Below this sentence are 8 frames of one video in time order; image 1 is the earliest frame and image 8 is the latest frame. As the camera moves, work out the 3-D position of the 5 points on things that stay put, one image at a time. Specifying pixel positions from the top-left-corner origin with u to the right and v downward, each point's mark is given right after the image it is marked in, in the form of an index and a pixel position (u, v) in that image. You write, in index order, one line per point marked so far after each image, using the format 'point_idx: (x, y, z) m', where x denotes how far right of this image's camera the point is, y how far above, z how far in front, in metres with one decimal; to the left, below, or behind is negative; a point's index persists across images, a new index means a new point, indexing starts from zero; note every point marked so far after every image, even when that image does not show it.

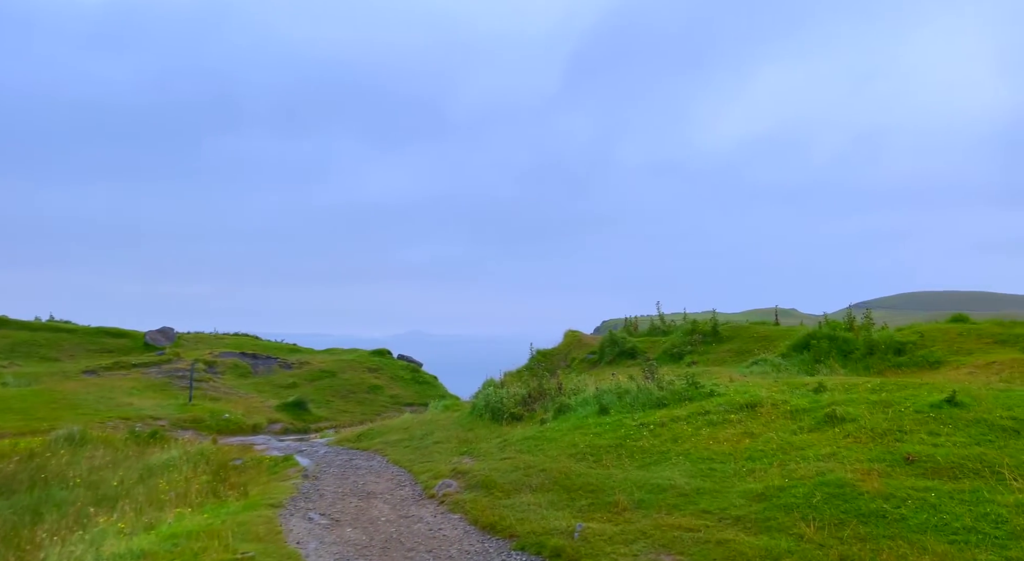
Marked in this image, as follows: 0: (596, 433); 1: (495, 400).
0: (+1.5, -2.7, +12.0) m
1: (-0.4, -2.9, +16.5) m
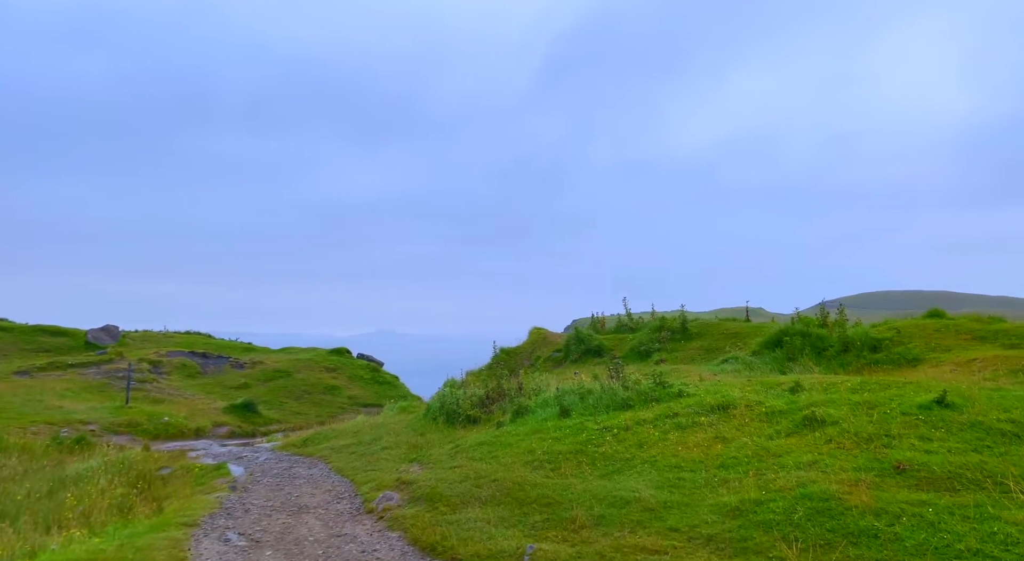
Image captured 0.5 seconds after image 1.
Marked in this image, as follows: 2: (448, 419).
0: (+0.7, -2.5, +11.0) m
1: (-1.4, -2.8, +15.4) m
2: (-1.4, -3.1, +14.9) m
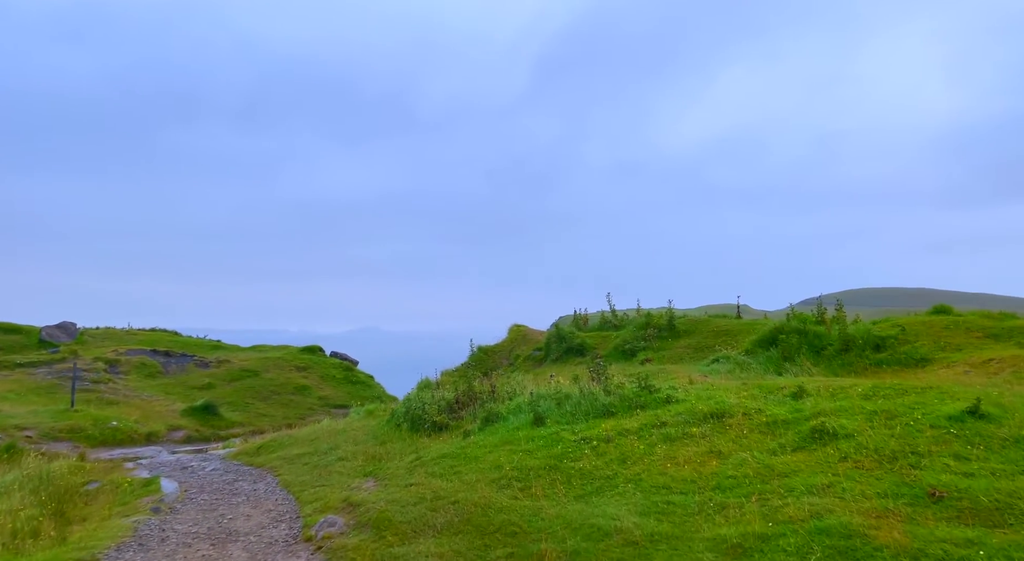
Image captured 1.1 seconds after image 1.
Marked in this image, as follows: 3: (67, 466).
0: (+0.2, -2.4, +9.6) m
1: (-2.0, -2.6, +14.0) m
2: (-1.9, -2.9, +13.5) m
3: (-9.0, -3.7, +13.8) m
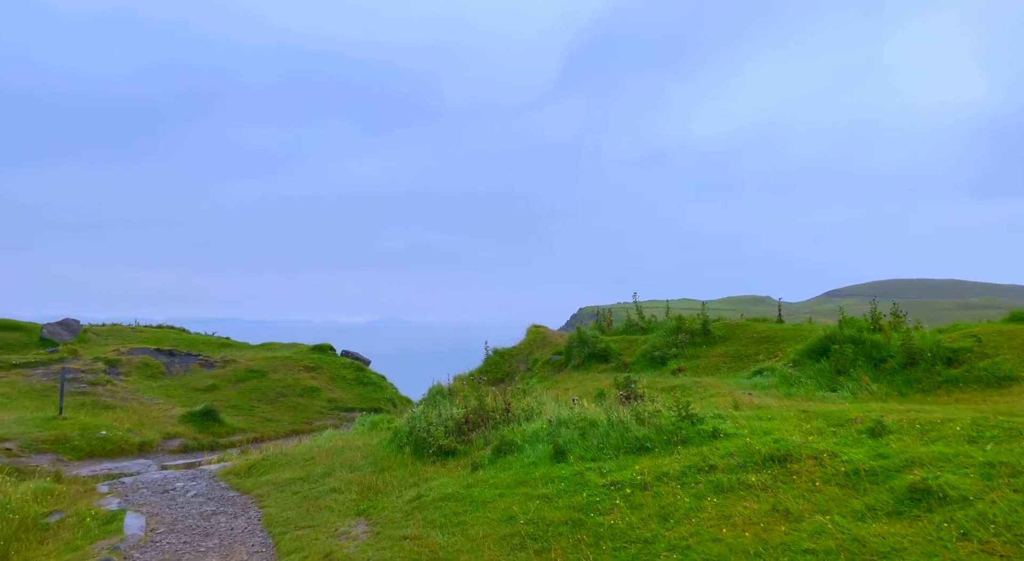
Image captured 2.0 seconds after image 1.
0: (+0.4, -2.5, +8.0) m
1: (-1.7, -2.7, +12.4) m
2: (-1.7, -3.0, +11.9) m
3: (-8.7, -3.8, +12.5) m
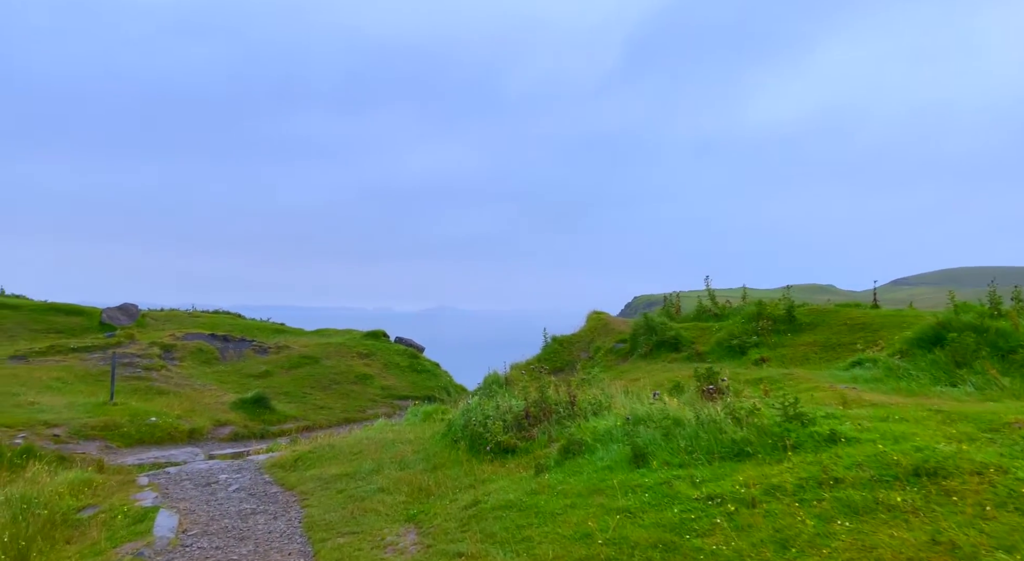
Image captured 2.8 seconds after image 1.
0: (+1.1, -2.3, +6.7) m
1: (-0.6, -2.3, +11.2) m
2: (-0.6, -2.6, +10.7) m
3: (-7.6, -3.4, +11.9) m
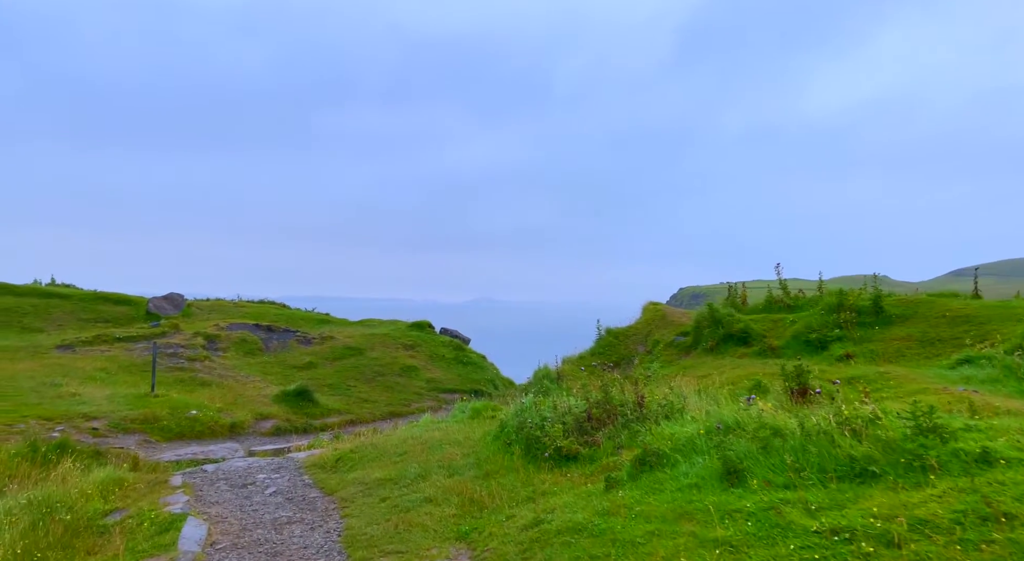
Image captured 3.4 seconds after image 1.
0: (+1.7, -2.1, +5.4) m
1: (+0.3, -2.1, +10.1) m
2: (+0.2, -2.4, +9.6) m
3: (-6.6, -3.2, +11.2) m
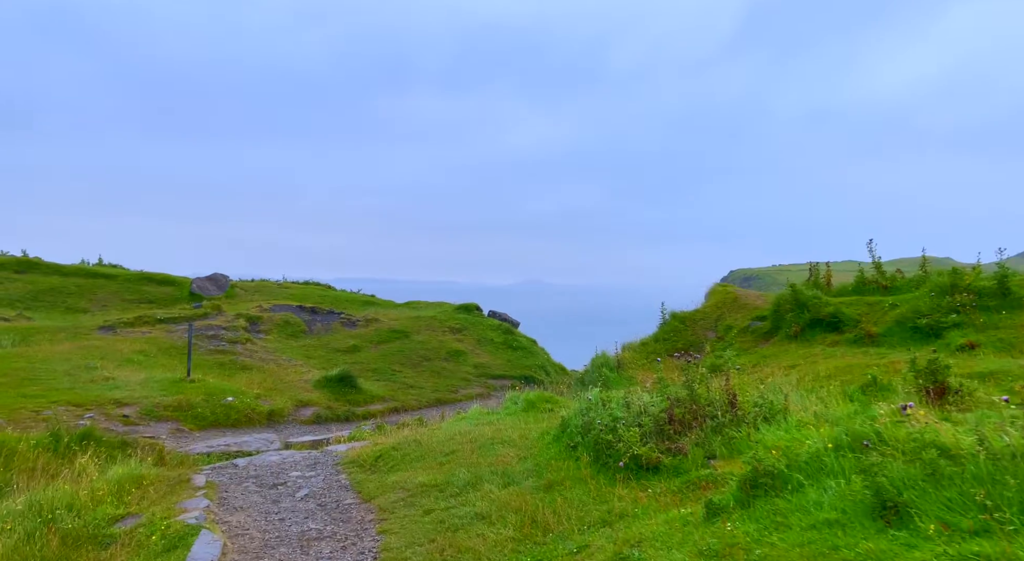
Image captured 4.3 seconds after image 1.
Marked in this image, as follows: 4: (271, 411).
0: (+2.2, -1.9, +3.8) m
1: (+1.1, -1.8, +8.5) m
2: (+1.0, -2.1, +8.1) m
3: (-5.7, -2.9, +10.1) m
4: (-5.9, -3.2, +16.7) m
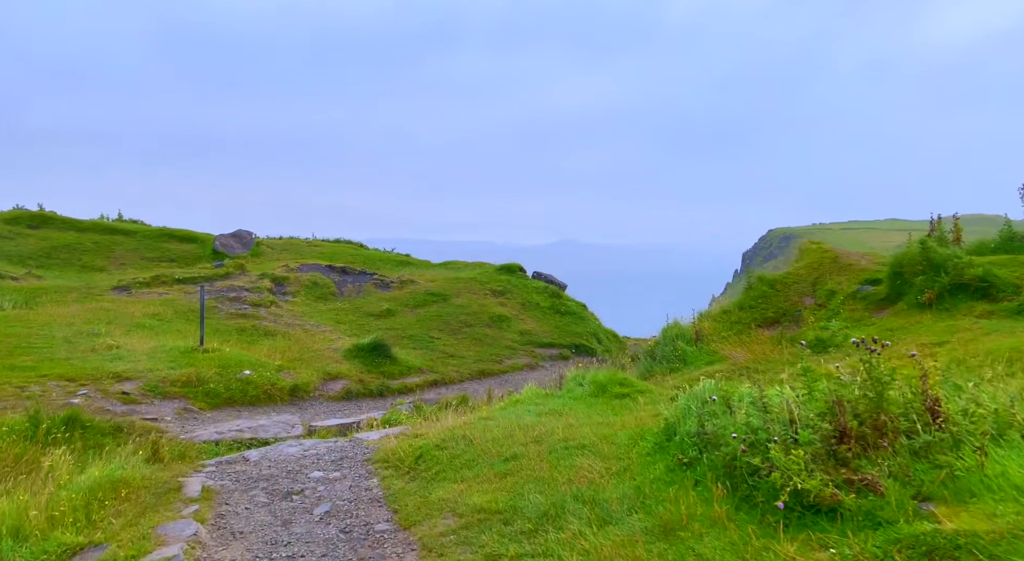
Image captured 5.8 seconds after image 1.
0: (+2.8, -1.8, +1.2) m
1: (+2.0, -1.4, +6.0) m
2: (+1.8, -1.7, +5.6) m
3: (-4.8, -2.3, +8.0) m
4: (-4.6, -2.2, +14.6) m
